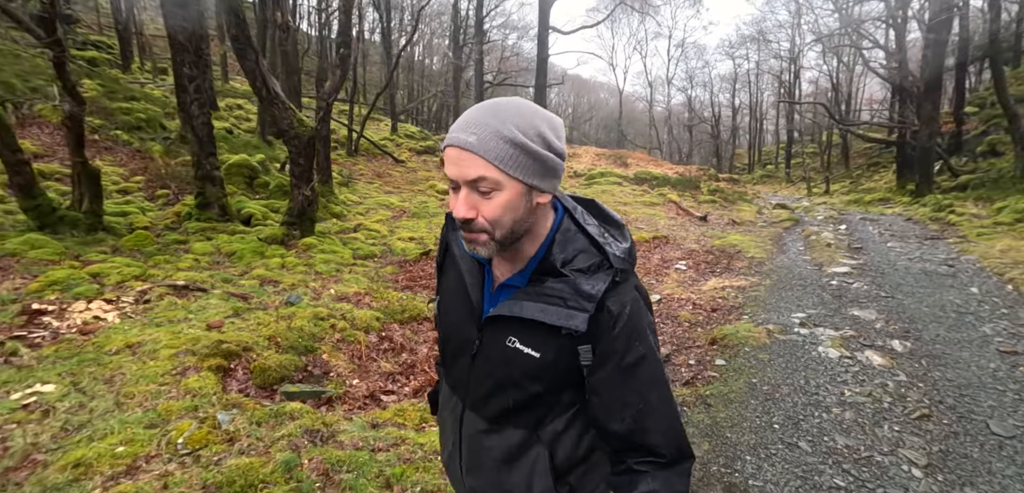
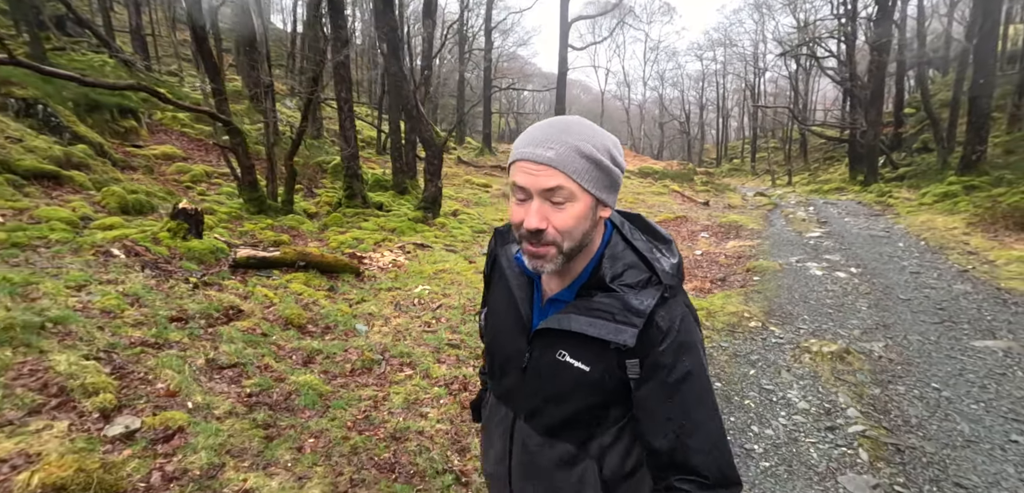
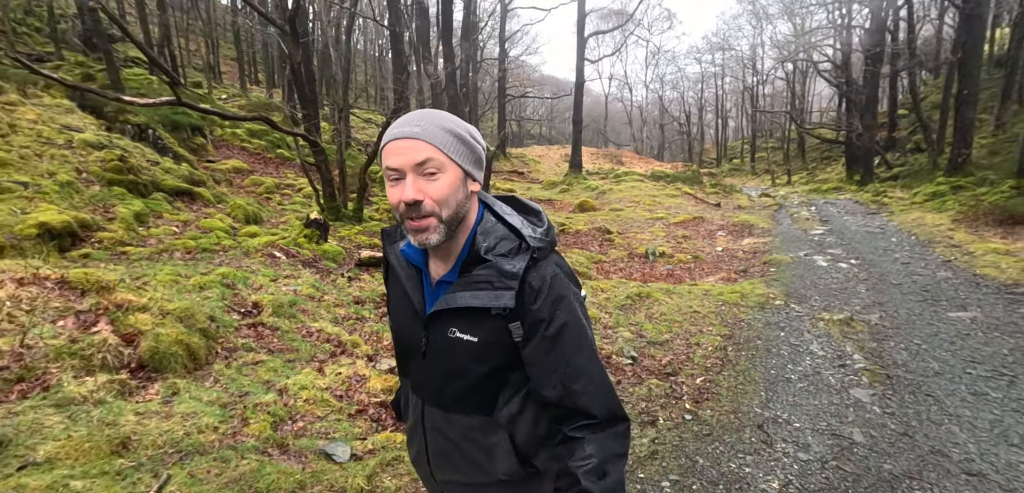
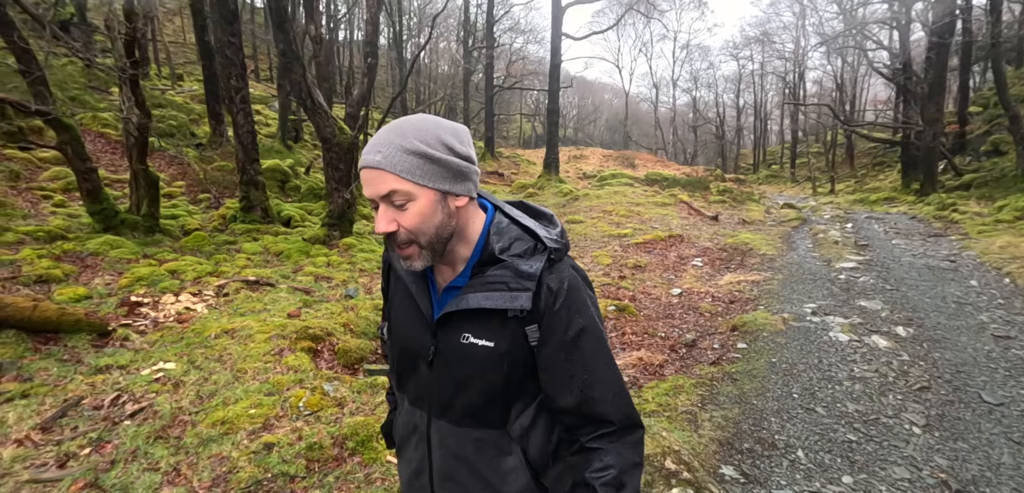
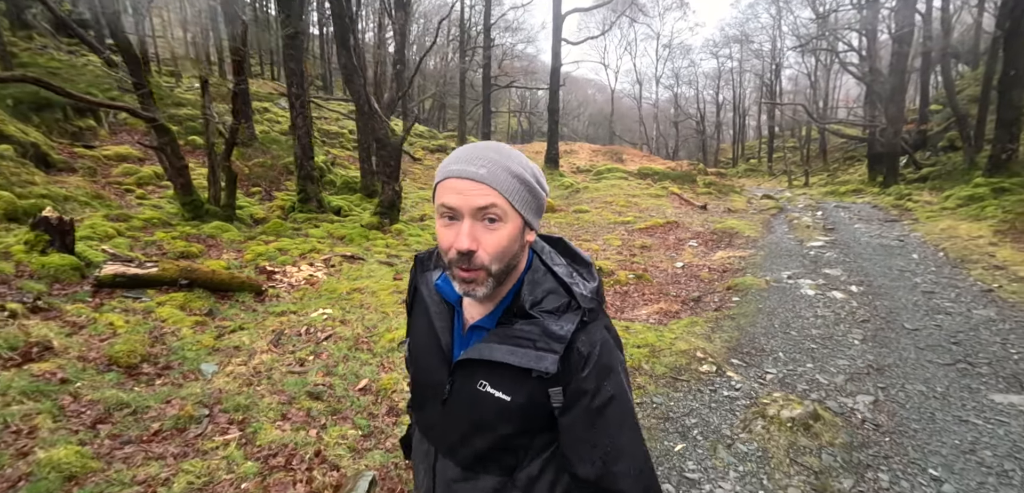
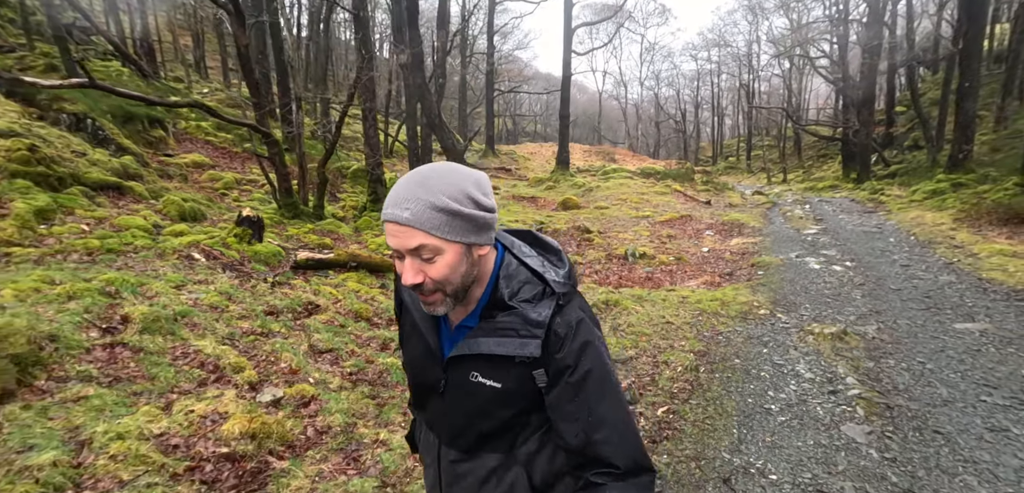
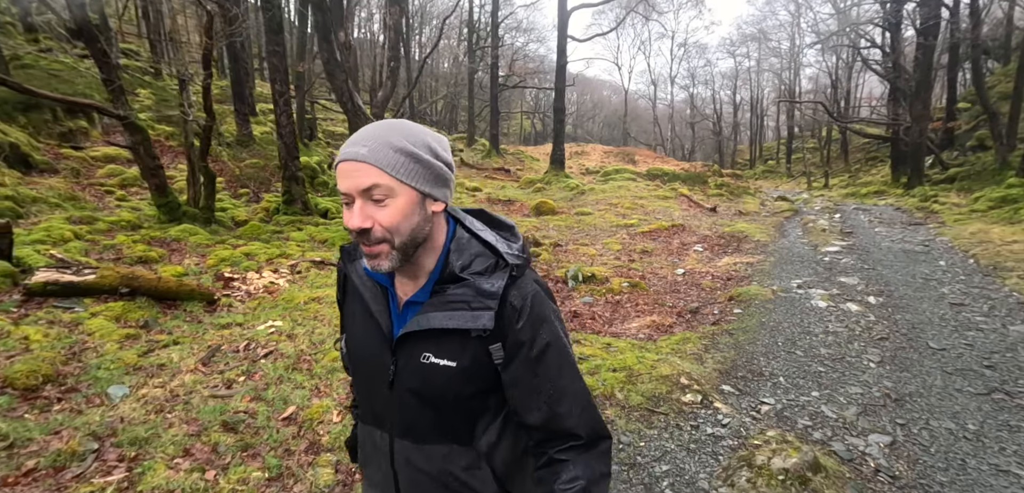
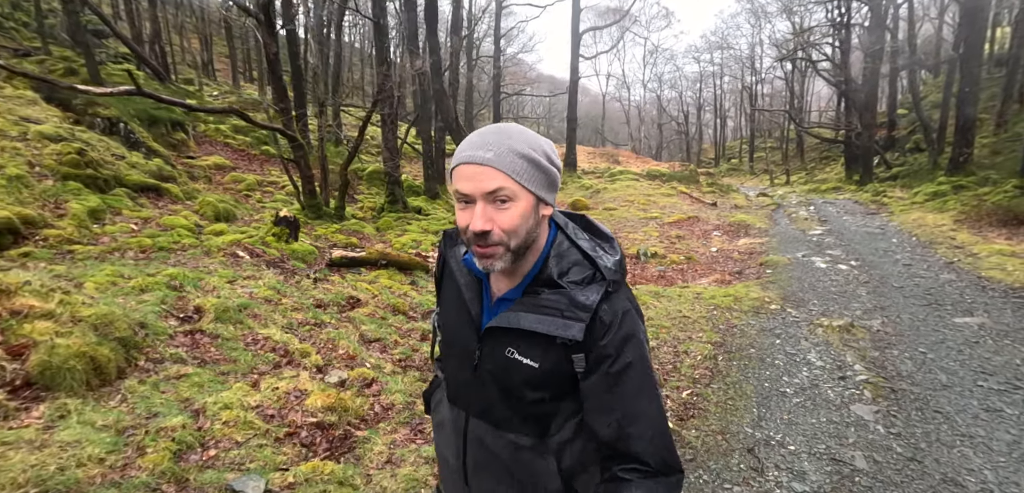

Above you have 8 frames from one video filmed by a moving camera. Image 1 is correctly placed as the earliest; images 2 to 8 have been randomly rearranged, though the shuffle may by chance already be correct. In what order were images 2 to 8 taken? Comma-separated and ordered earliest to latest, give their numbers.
4, 7, 5, 2, 6, 8, 3
